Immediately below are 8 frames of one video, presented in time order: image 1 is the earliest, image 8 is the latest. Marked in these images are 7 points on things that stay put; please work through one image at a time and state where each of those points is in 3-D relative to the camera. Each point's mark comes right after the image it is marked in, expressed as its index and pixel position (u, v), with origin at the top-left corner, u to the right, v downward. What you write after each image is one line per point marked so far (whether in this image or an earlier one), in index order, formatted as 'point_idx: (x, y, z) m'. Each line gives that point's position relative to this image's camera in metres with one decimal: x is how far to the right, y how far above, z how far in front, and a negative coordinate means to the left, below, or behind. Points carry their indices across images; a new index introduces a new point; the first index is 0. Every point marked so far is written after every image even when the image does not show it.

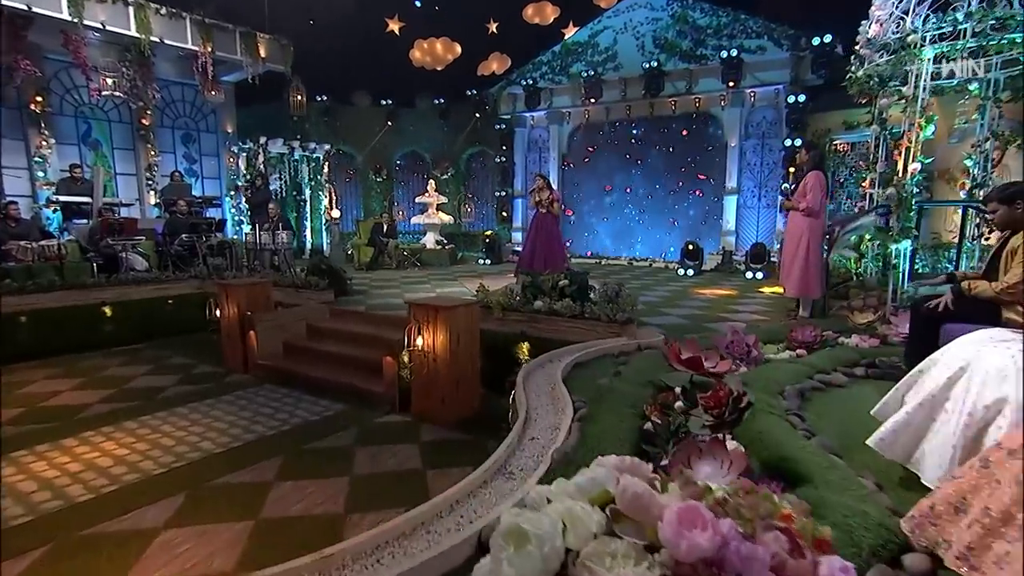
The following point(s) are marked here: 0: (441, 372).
0: (-0.7, -0.8, +7.2) m
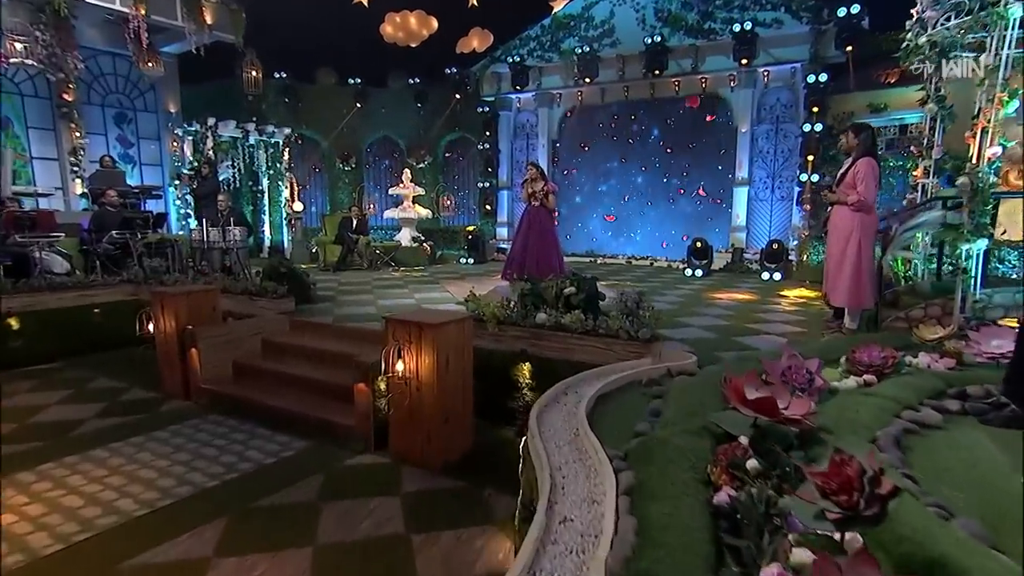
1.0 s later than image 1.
0: (-0.7, -0.9, +5.9) m
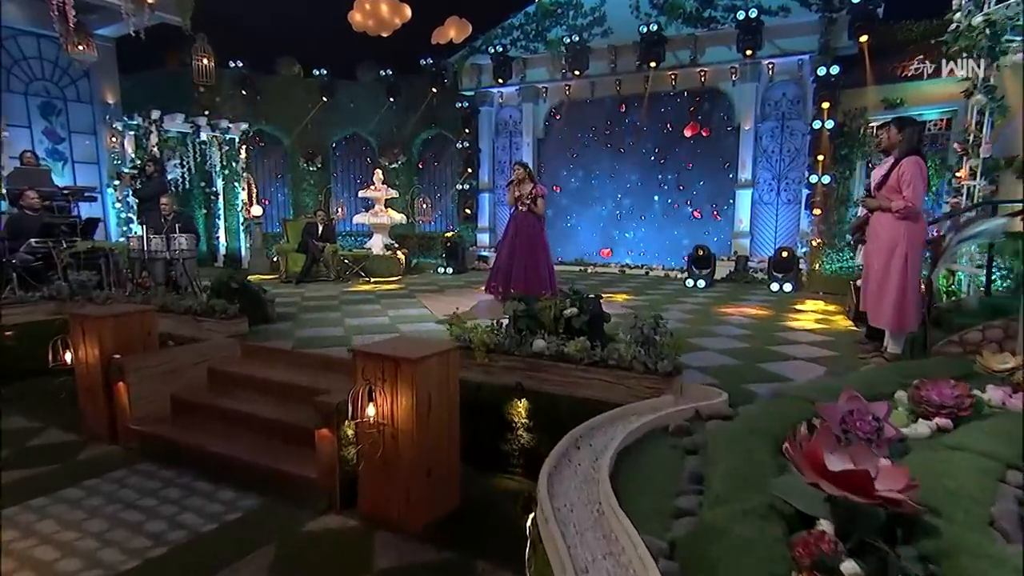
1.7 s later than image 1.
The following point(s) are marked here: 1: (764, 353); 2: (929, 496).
0: (-0.7, -1.1, +4.8) m
1: (+2.2, -0.6, +6.5) m
2: (+1.9, -0.9, +3.3) m
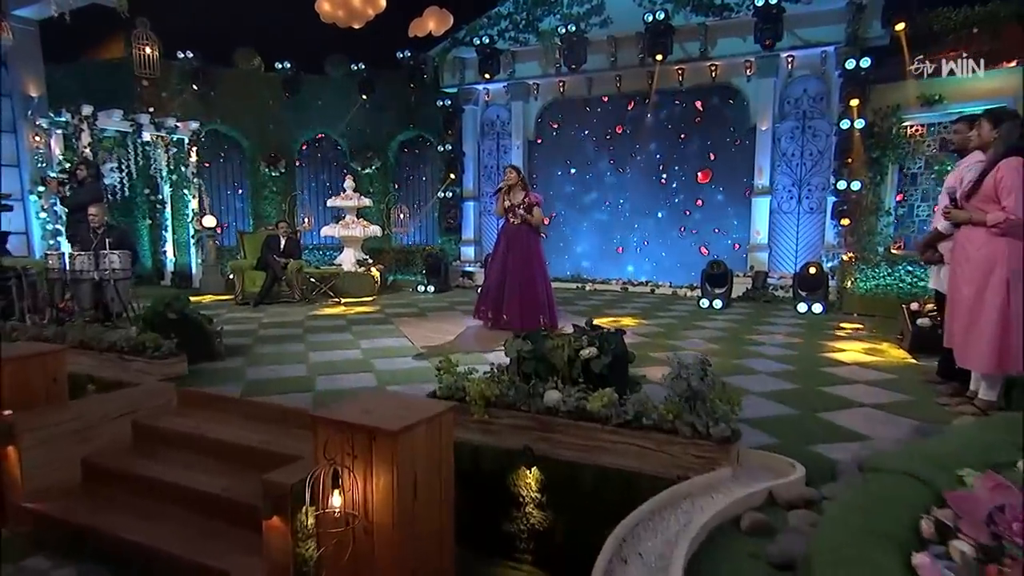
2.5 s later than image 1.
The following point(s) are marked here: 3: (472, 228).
0: (-0.6, -1.3, +3.5) m
1: (+2.2, -0.8, +5.4) m
2: (+2.0, -1.1, +2.1) m
3: (-0.6, +0.9, +10.6) m
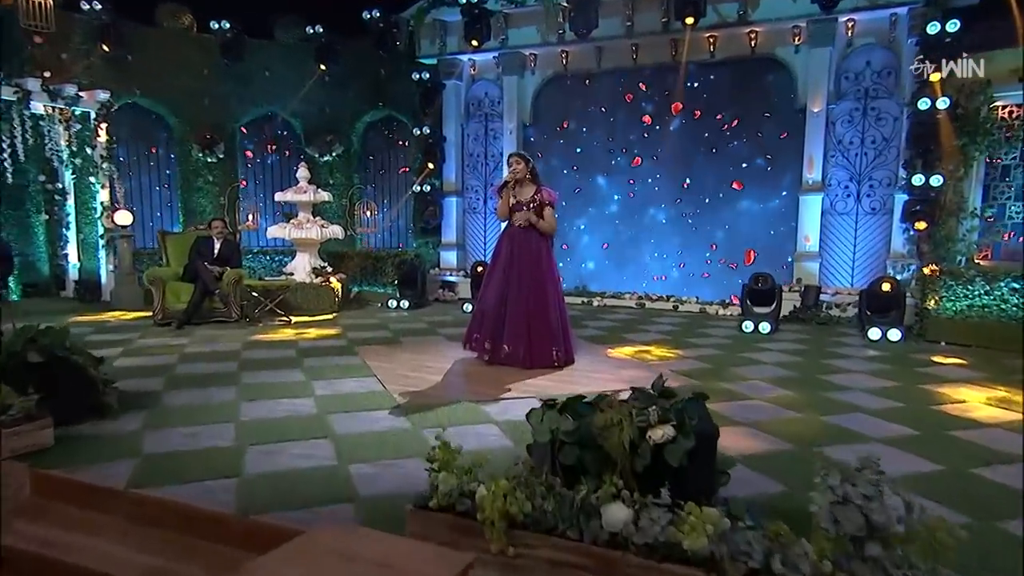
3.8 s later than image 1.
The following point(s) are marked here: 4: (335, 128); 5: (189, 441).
0: (-0.4, -1.5, +1.7) m
1: (+2.4, -1.0, +3.7) m
2: (+2.2, -1.3, +0.4) m
3: (-0.7, +0.7, +8.8) m
4: (-2.2, +2.0, +9.0) m
5: (-2.0, -0.8, +4.5) m
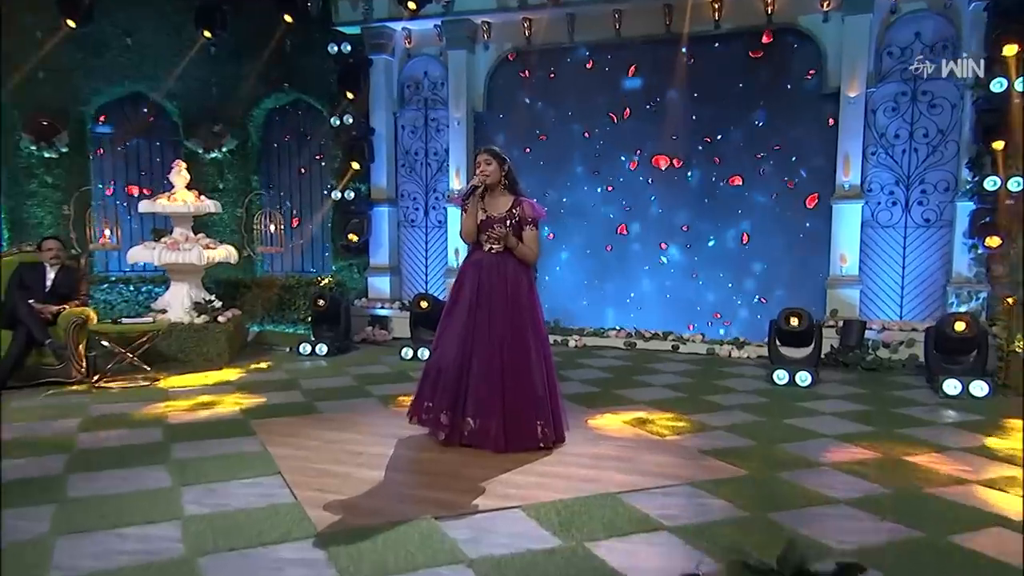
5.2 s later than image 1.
0: (-0.2, -1.8, -0.2) m
1: (+2.4, -1.3, +2.1) m
2: (+2.6, -1.6, -1.2) m
3: (-1.2, +0.4, +6.9) m
4: (-2.7, +1.6, +6.8) m
5: (-2.0, -1.2, +2.4) m
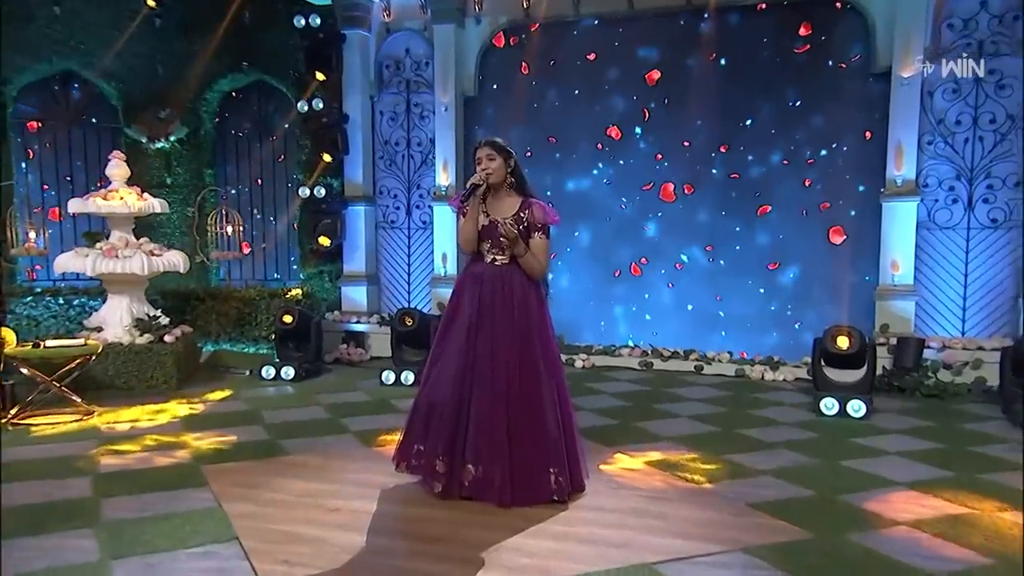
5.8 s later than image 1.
0: (0.0, -1.9, -1.0) m
1: (+2.5, -1.4, +1.3) m
2: (+2.8, -1.7, -2.0) m
3: (-1.2, +0.3, +6.0) m
4: (-2.7, +1.5, +5.9) m
5: (-1.9, -1.3, +1.5) m
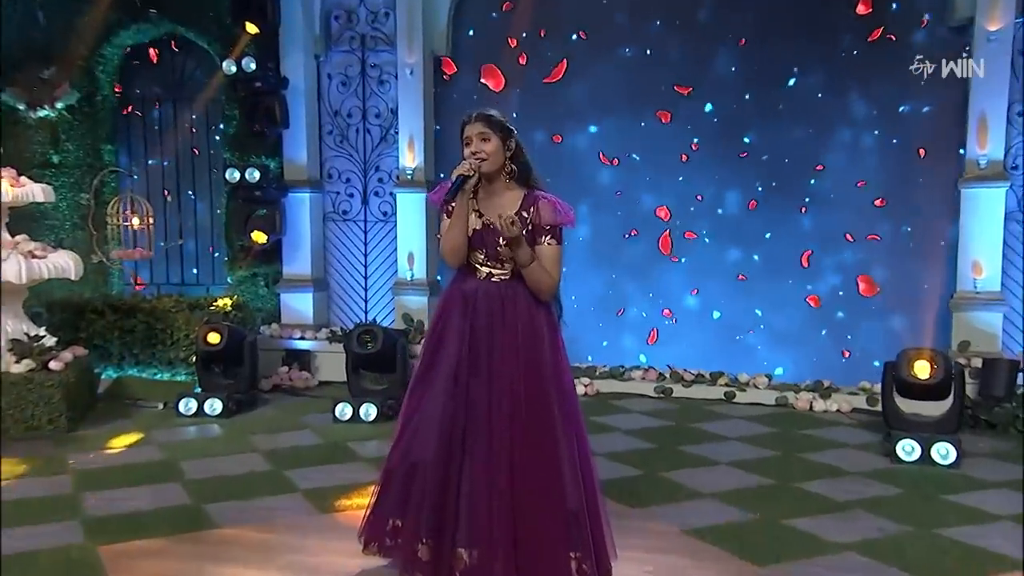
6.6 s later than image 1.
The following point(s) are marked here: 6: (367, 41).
0: (+0.2, -2.1, -2.1) m
1: (+2.6, -1.5, +0.3) m
2: (+3.1, -1.9, -2.9) m
3: (-1.3, +0.2, +4.8) m
4: (-2.8, +1.5, +4.6) m
5: (-1.8, -1.4, +0.3) m
6: (-0.9, +1.6, +4.8) m
